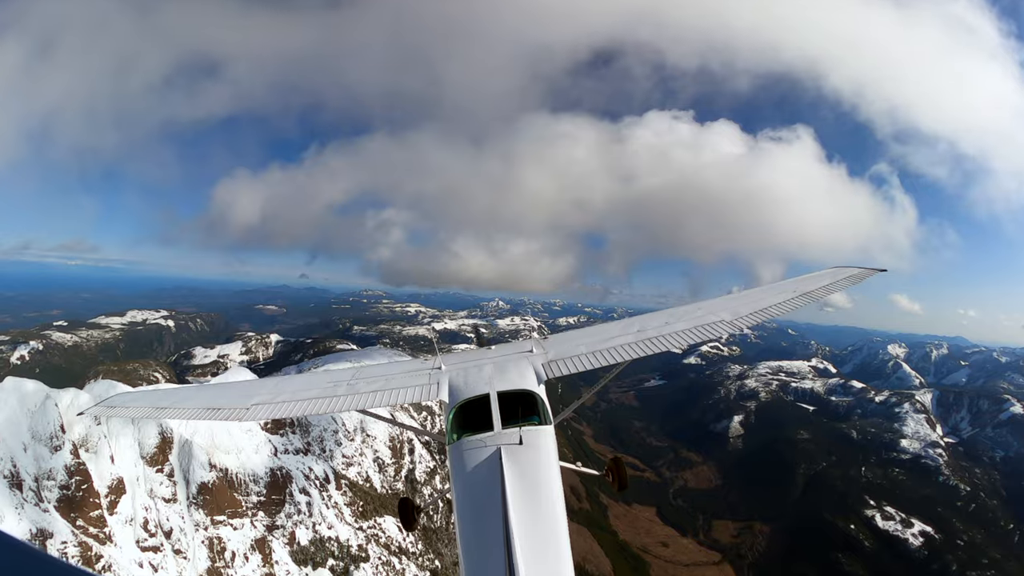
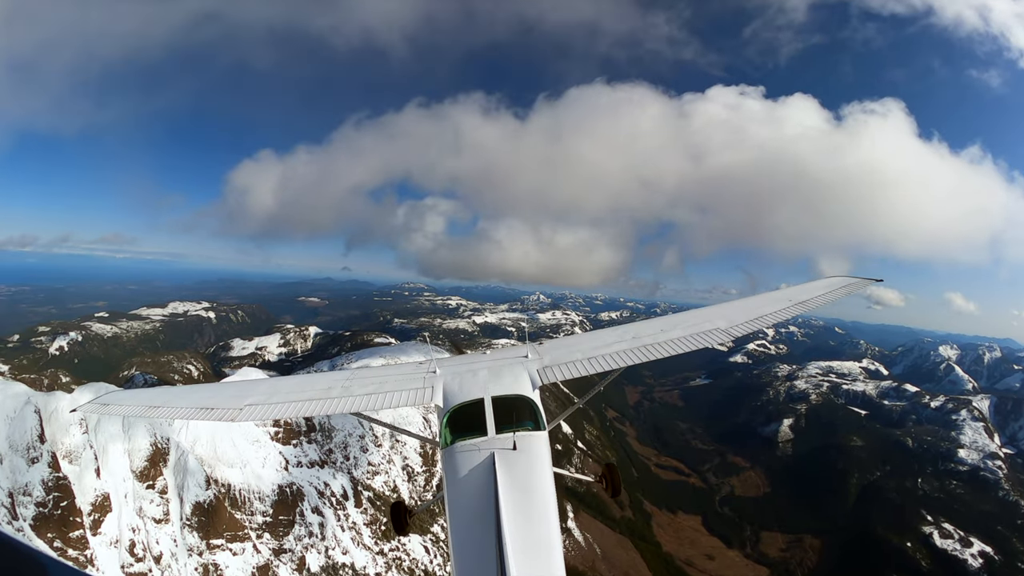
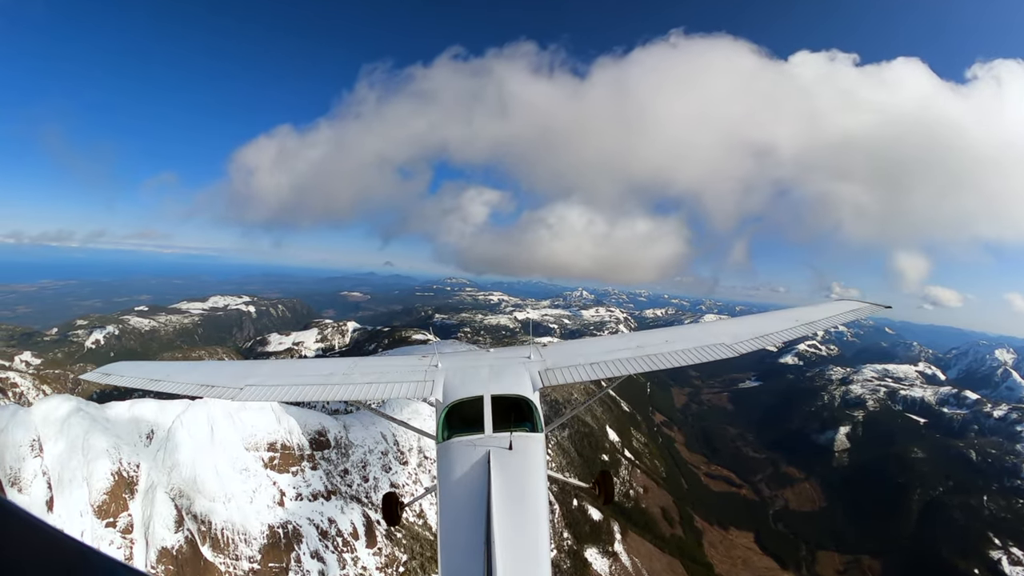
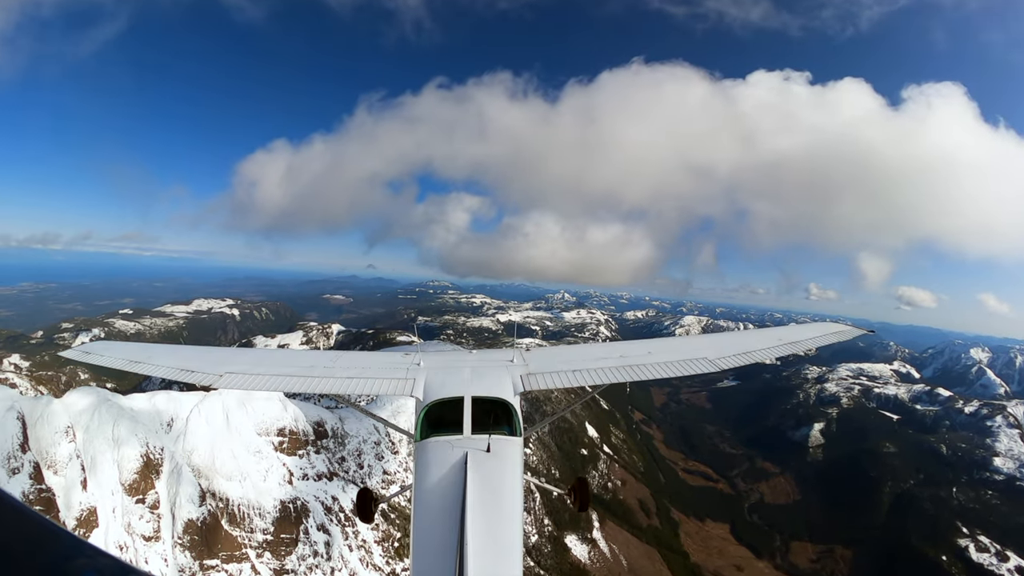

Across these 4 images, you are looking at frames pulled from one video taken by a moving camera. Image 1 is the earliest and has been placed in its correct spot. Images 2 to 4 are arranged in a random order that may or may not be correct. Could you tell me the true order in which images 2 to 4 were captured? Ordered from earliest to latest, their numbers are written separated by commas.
2, 4, 3
